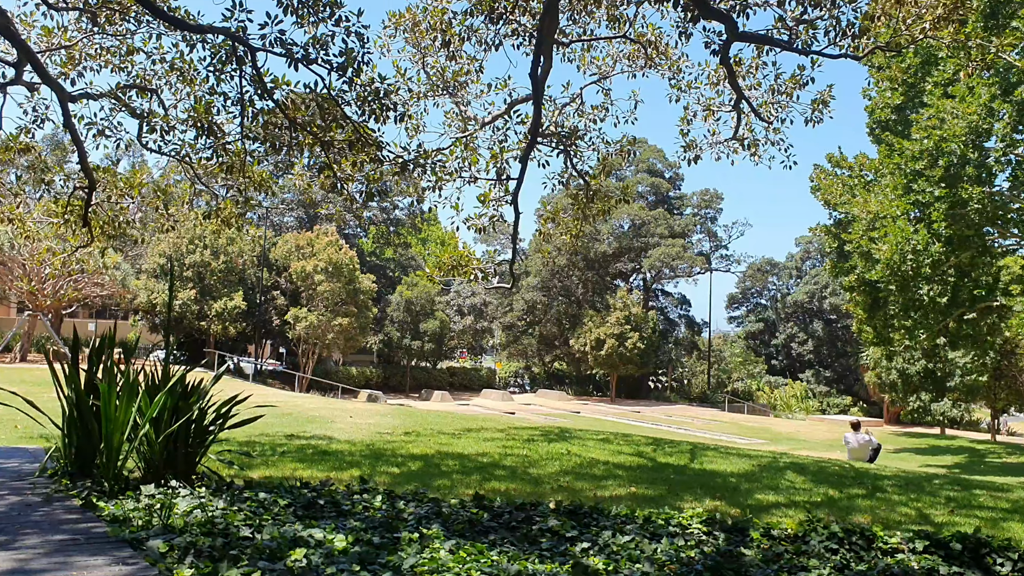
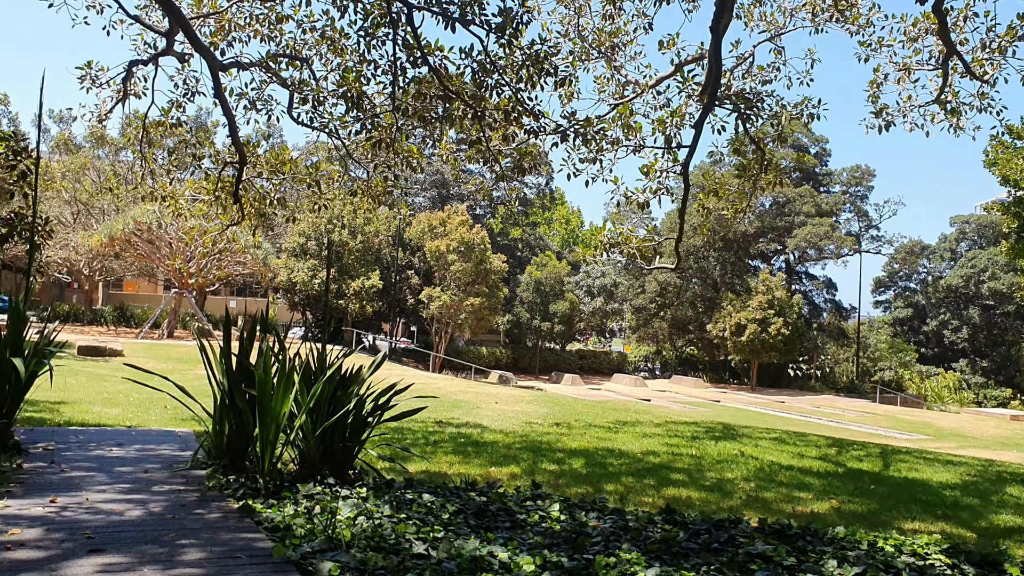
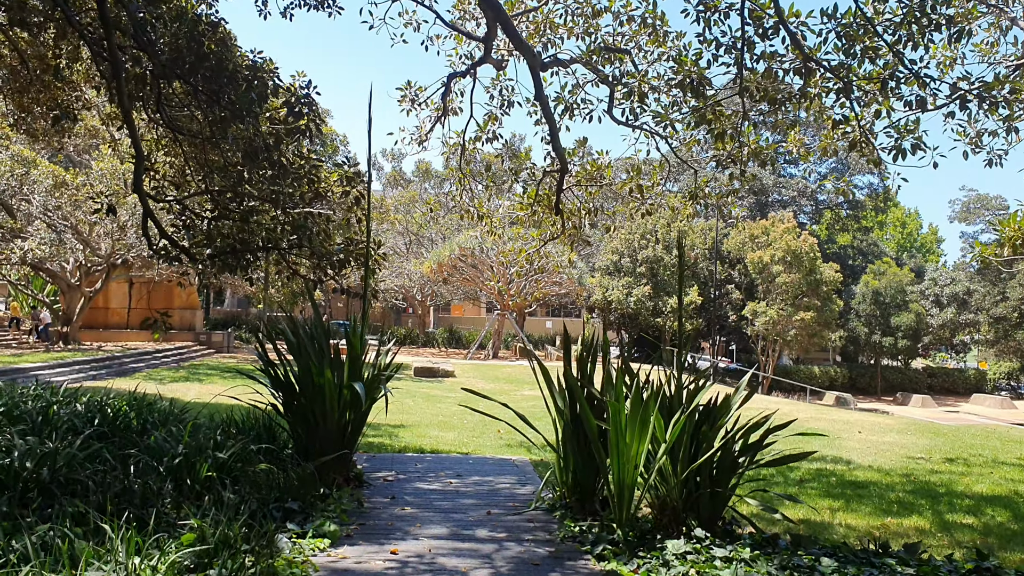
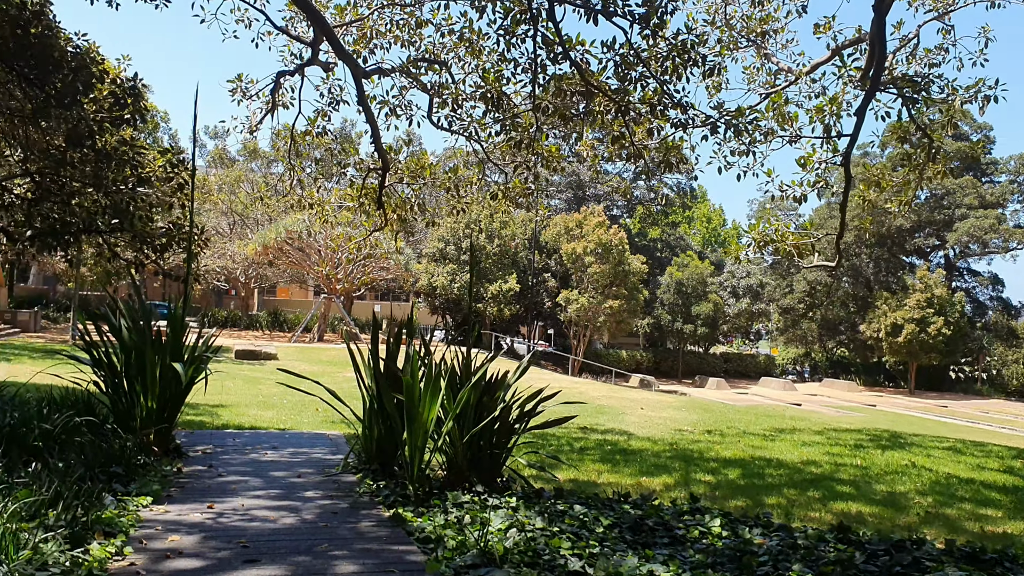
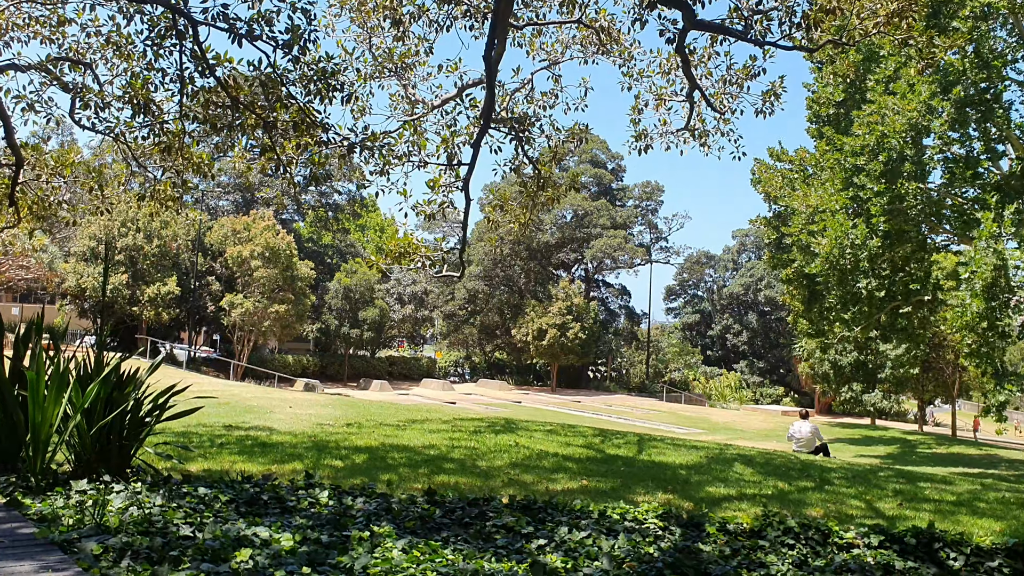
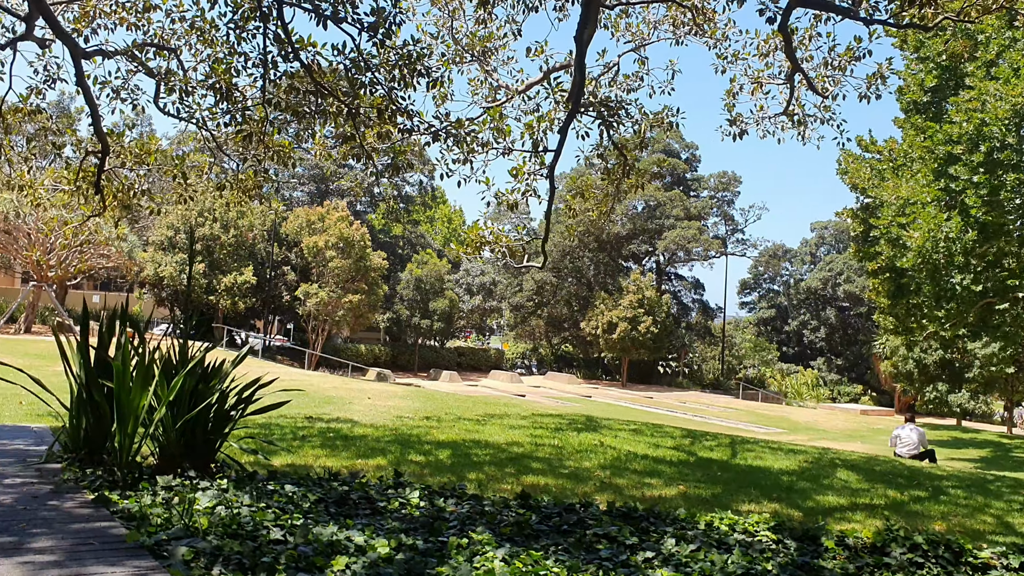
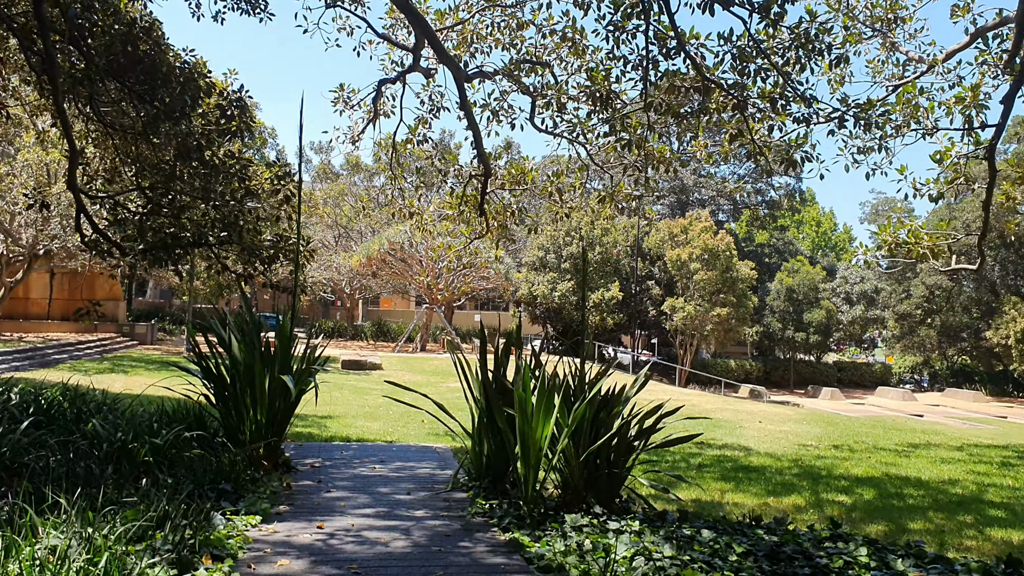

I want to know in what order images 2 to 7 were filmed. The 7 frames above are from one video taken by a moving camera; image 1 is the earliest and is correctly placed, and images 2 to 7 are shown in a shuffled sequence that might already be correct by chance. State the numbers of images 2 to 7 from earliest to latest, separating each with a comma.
5, 6, 2, 4, 7, 3
